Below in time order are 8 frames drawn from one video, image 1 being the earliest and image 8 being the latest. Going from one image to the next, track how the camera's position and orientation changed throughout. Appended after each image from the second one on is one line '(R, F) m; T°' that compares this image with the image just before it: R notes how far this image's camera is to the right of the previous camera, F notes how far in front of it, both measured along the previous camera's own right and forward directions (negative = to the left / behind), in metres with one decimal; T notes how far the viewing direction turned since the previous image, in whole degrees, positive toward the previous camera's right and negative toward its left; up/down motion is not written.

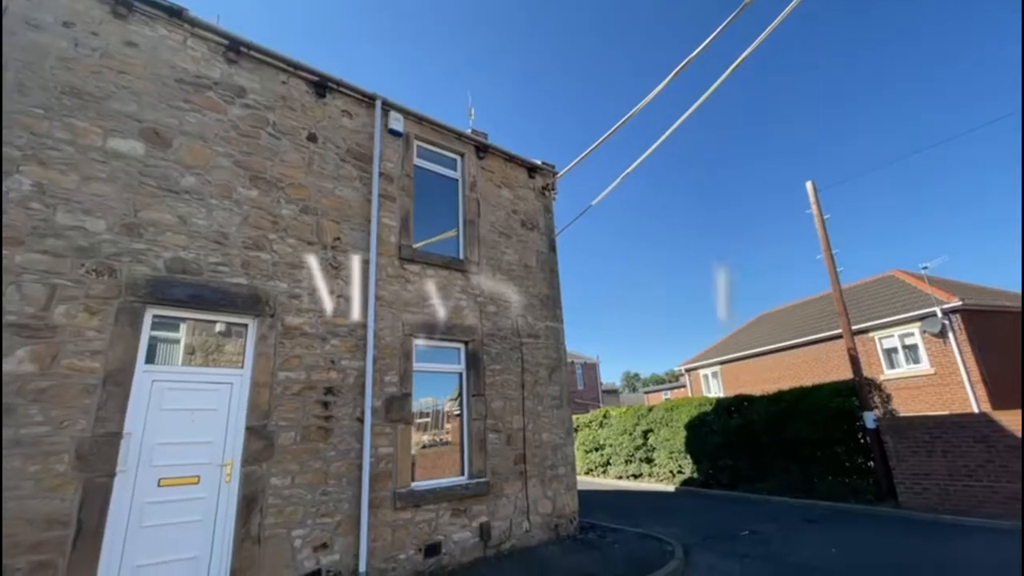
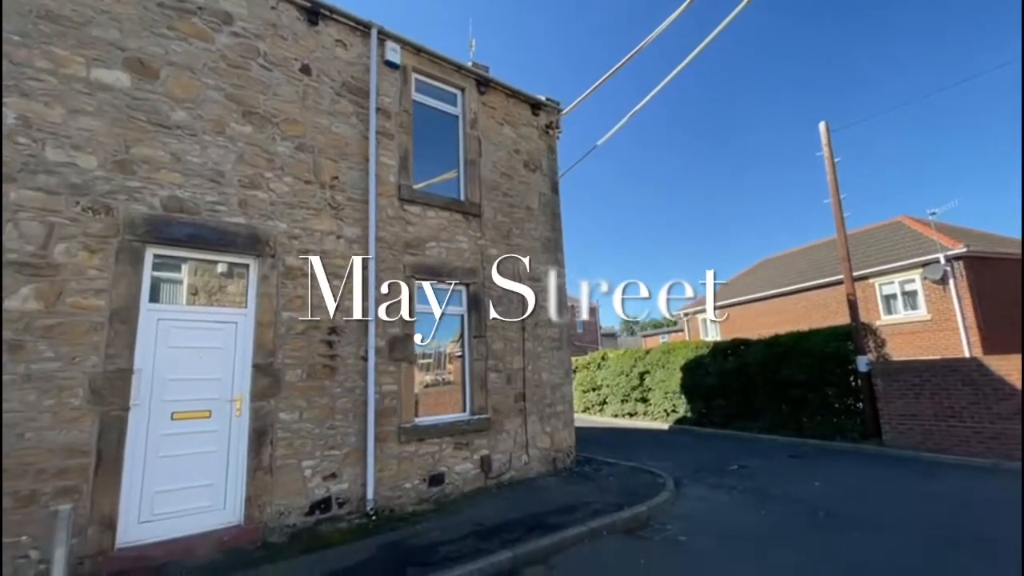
(0.0, 0.0) m; 0°
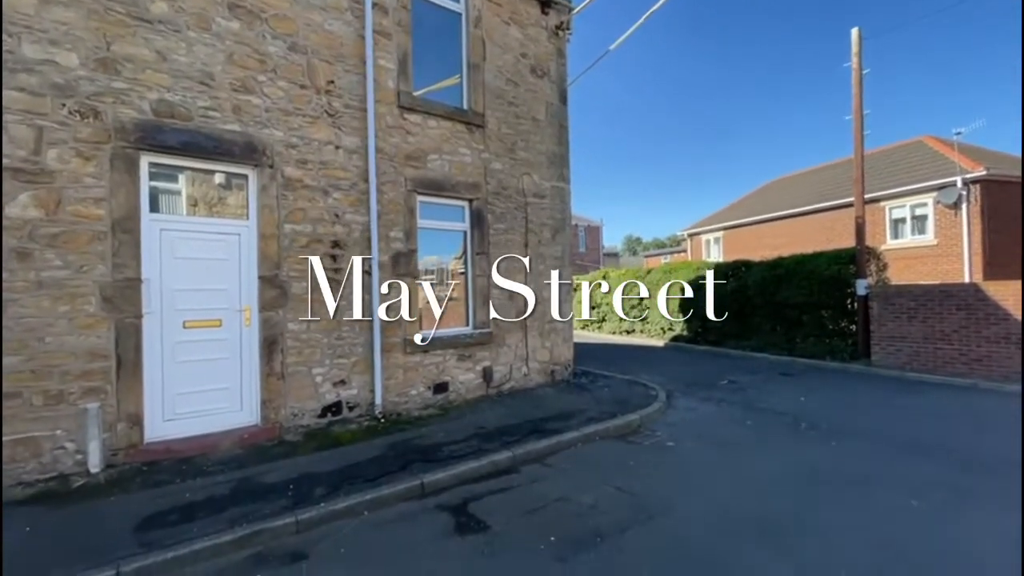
(0.0, 0.0) m; 0°
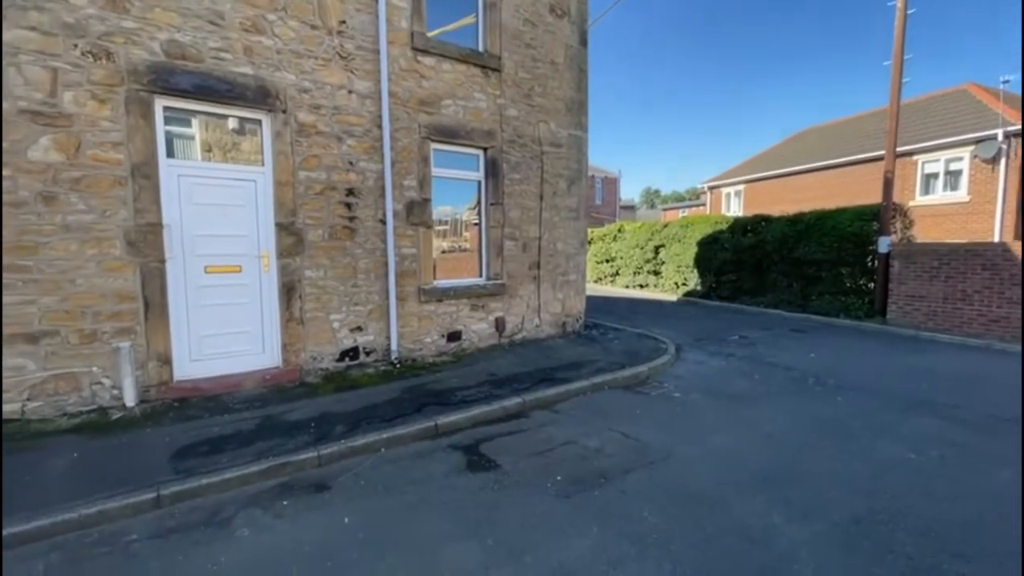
(0.0, 0.0) m; -2°
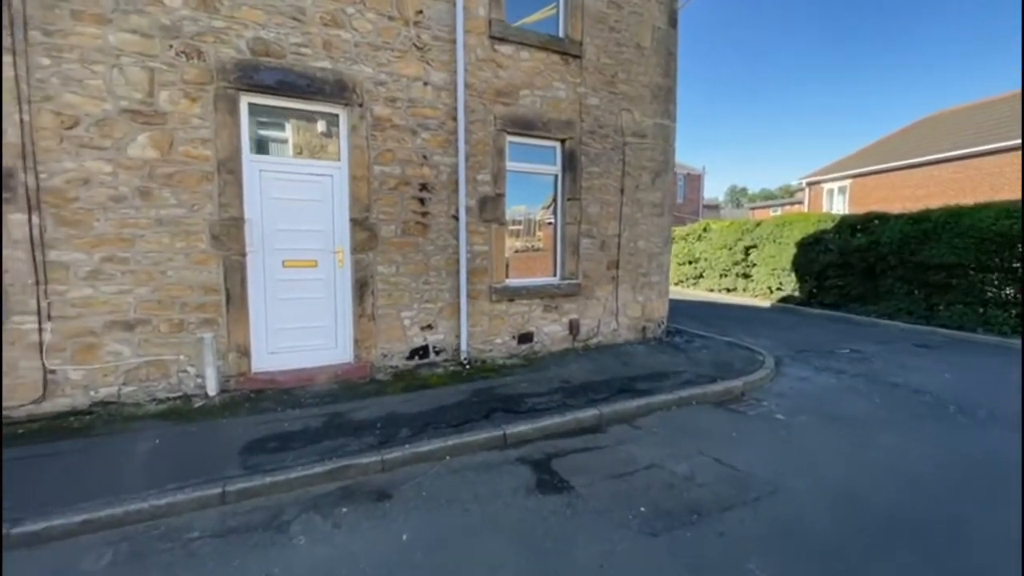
(0.0, +0.4) m; -9°
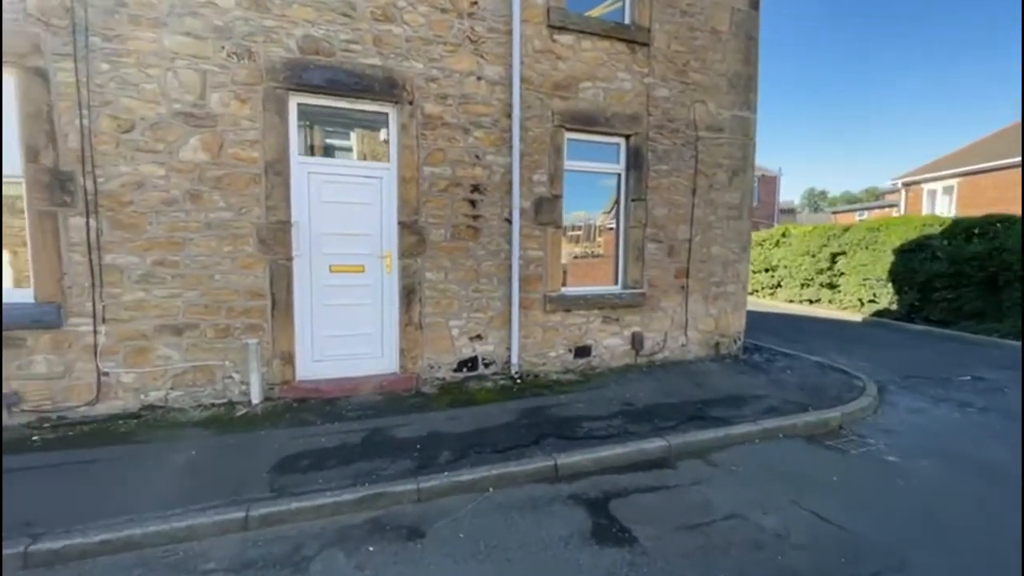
(0.0, +0.5) m; -7°
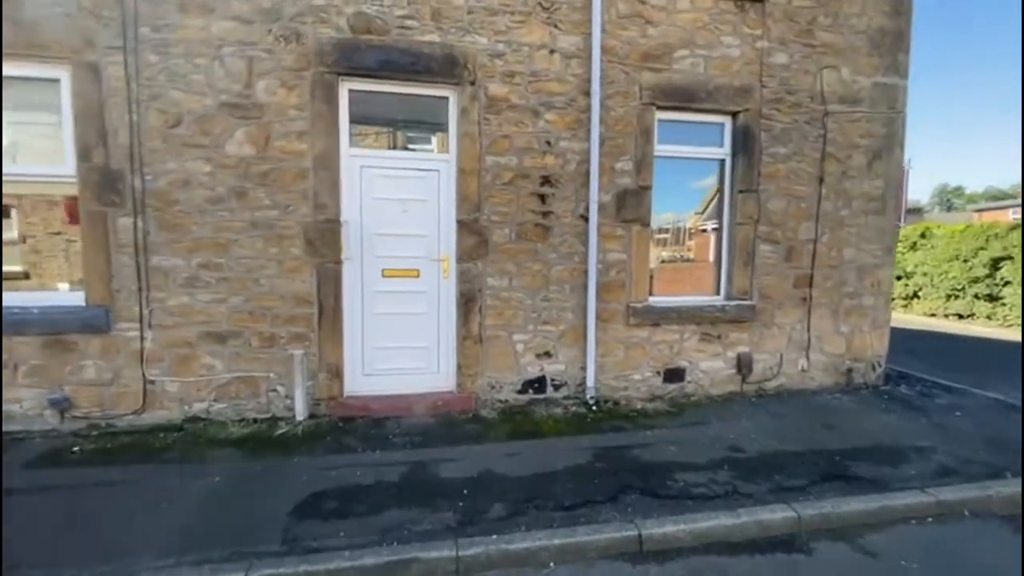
(+0.1, +0.8) m; -10°
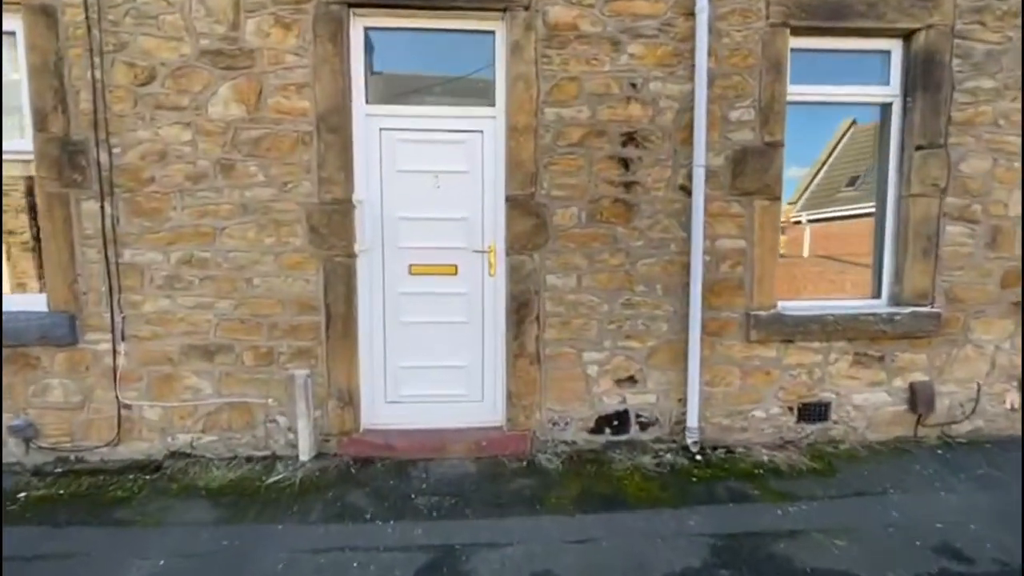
(0.0, +1.2) m; -8°
